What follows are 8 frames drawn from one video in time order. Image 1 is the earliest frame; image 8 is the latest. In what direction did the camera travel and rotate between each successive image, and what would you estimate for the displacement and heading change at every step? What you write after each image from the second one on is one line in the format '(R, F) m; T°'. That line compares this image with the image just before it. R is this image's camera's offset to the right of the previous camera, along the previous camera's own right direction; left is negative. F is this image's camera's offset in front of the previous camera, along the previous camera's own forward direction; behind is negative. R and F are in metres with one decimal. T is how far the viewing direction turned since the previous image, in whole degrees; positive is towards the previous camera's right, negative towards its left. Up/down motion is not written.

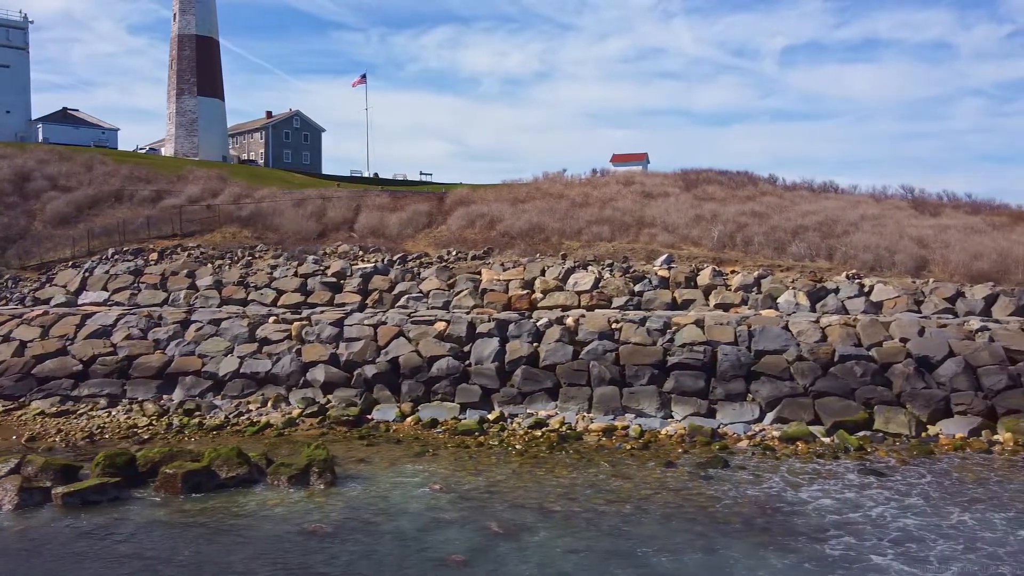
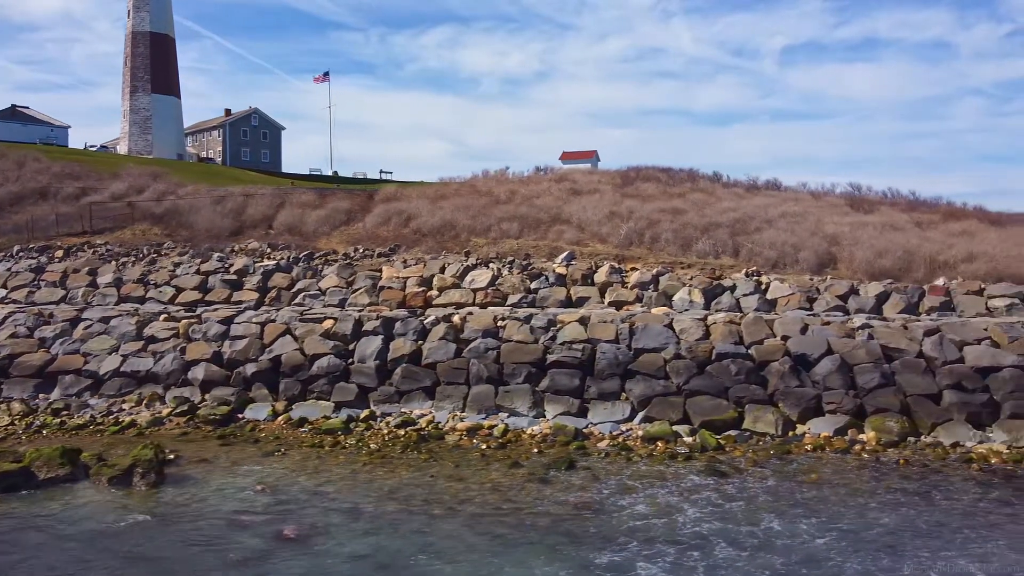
(+1.9, +0.2) m; 0°
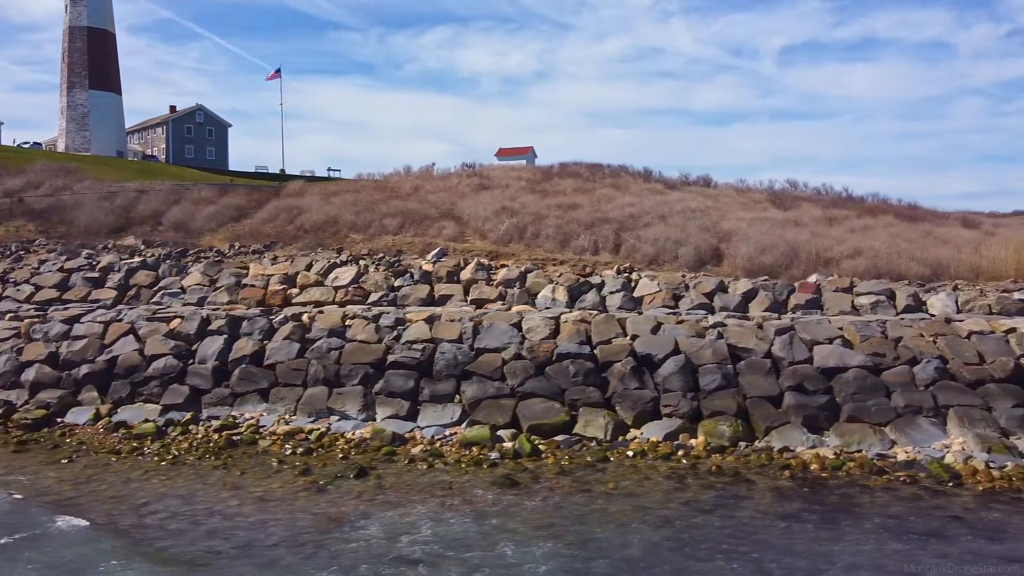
(+2.4, +0.6) m; 0°
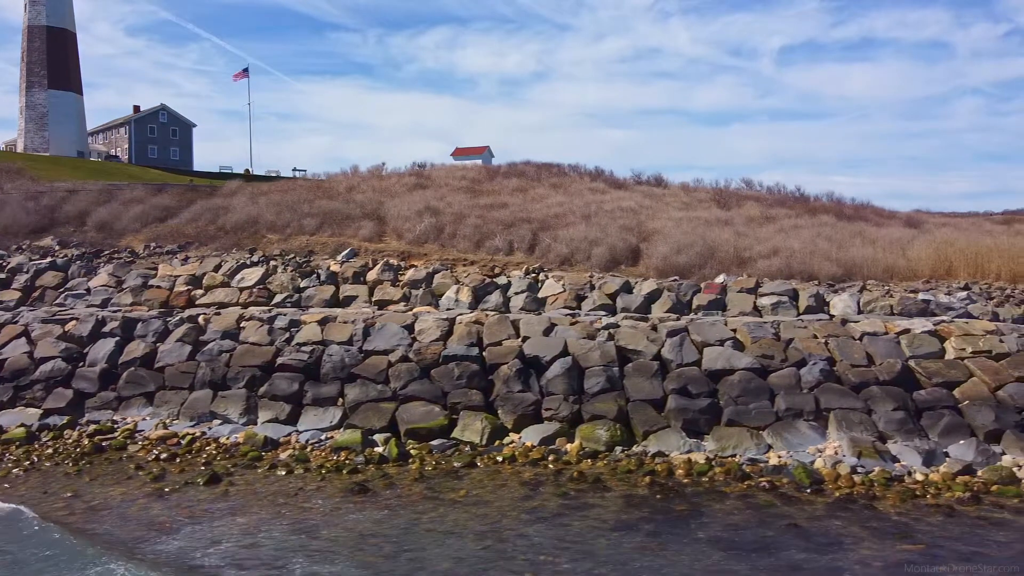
(+1.5, +0.3) m; 0°
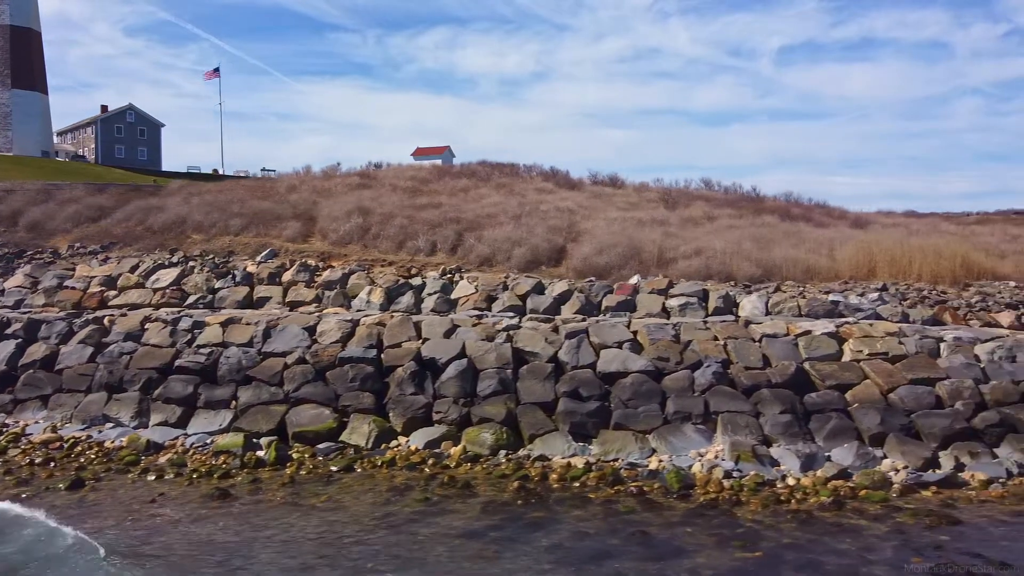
(+1.4, +0.2) m; 0°
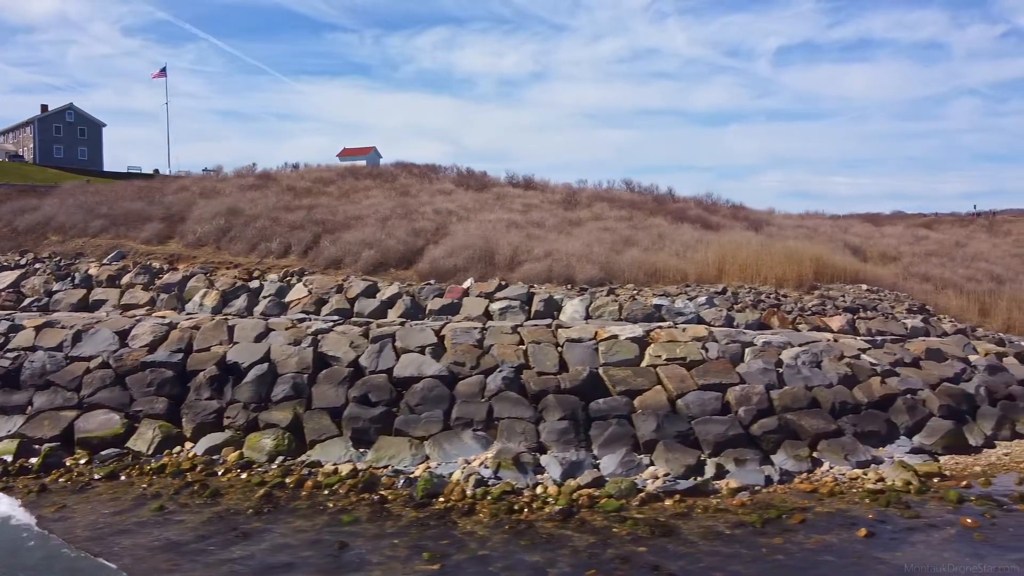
(+2.5, +0.2) m; 0°
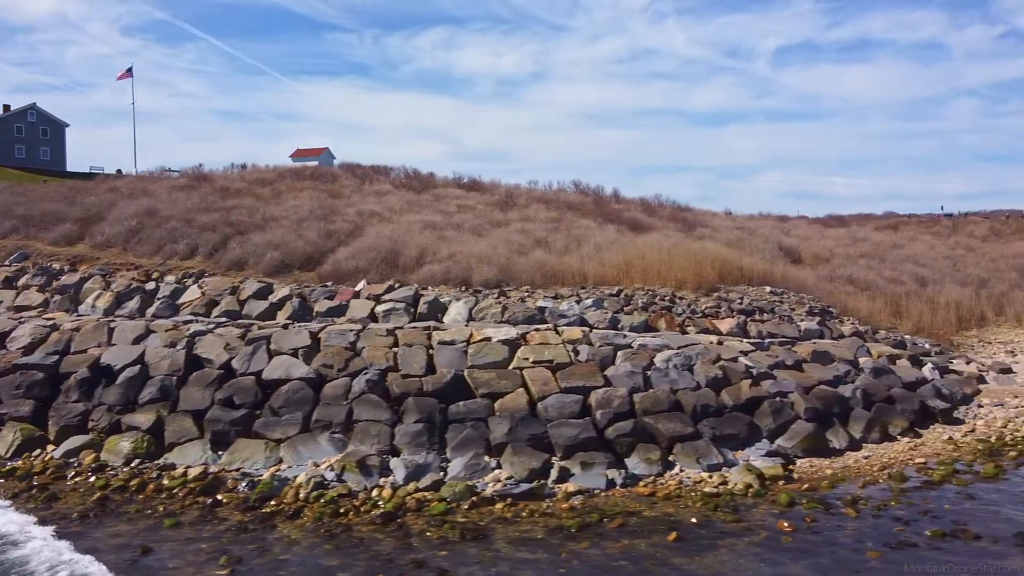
(+1.6, 0.0) m; 0°
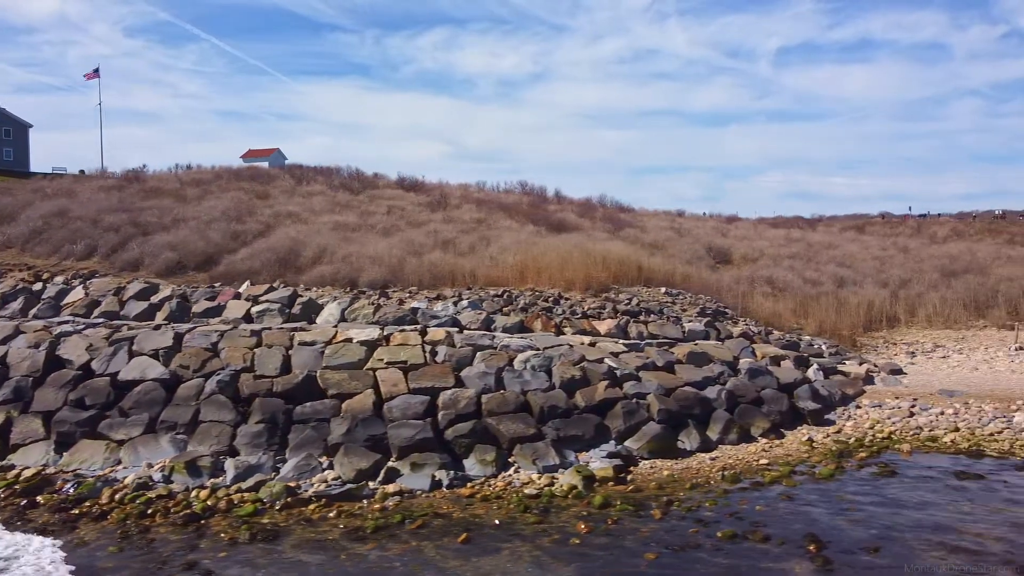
(+1.8, 0.0) m; 0°
